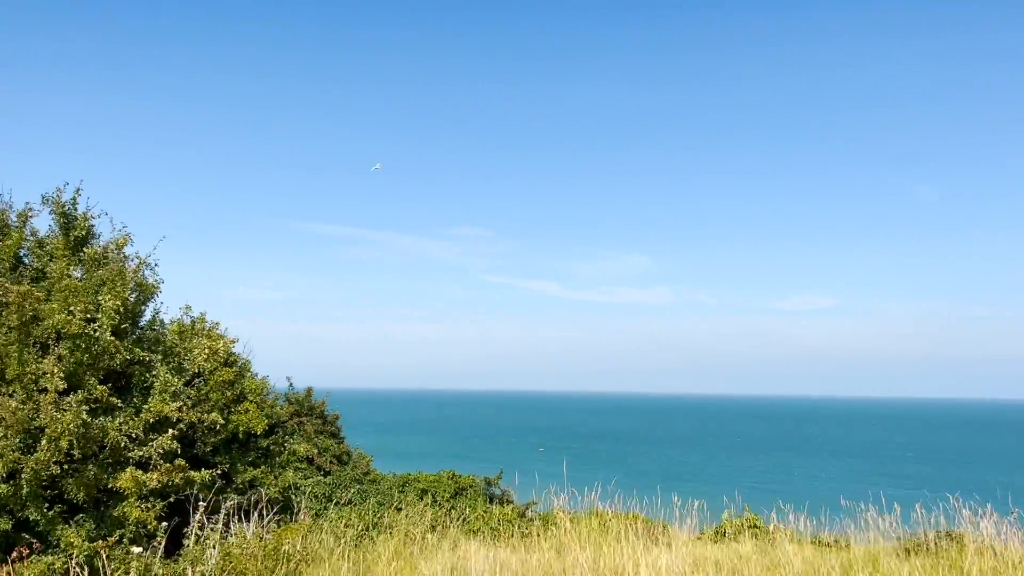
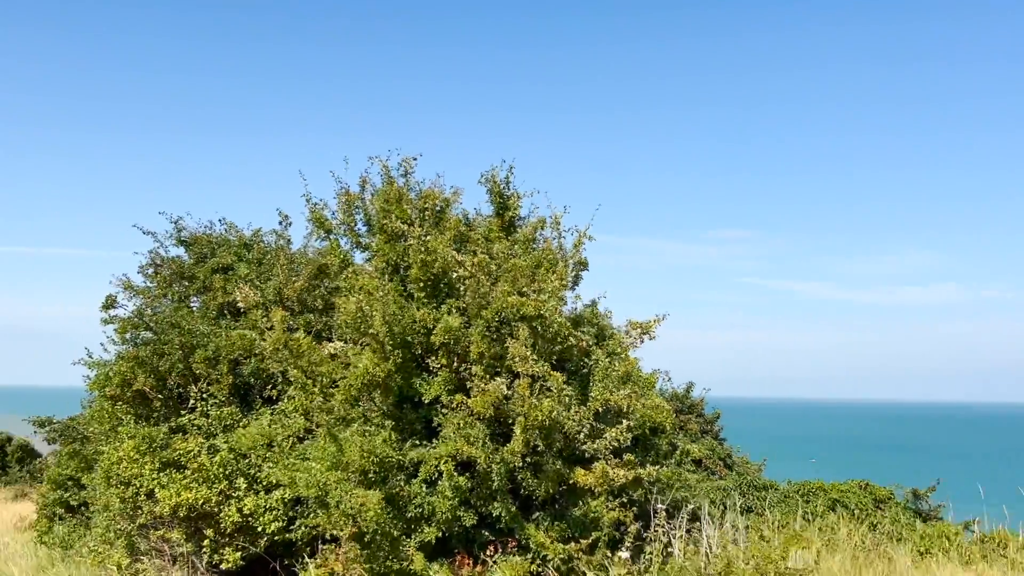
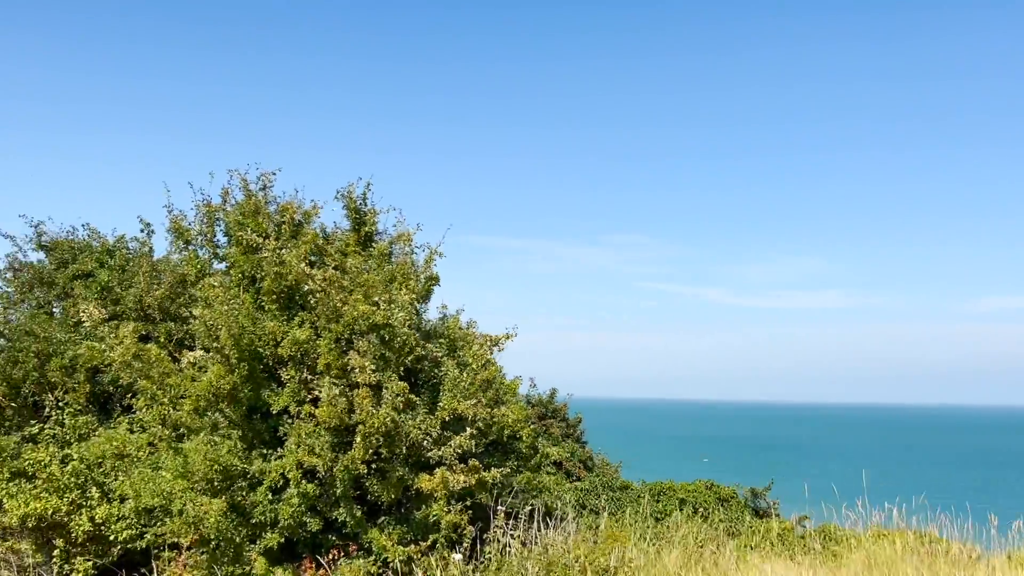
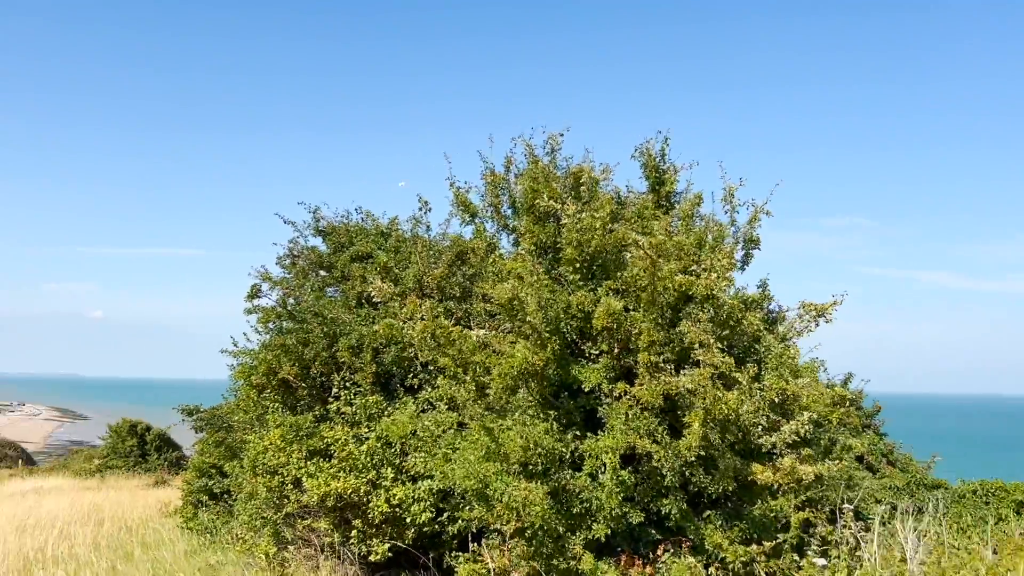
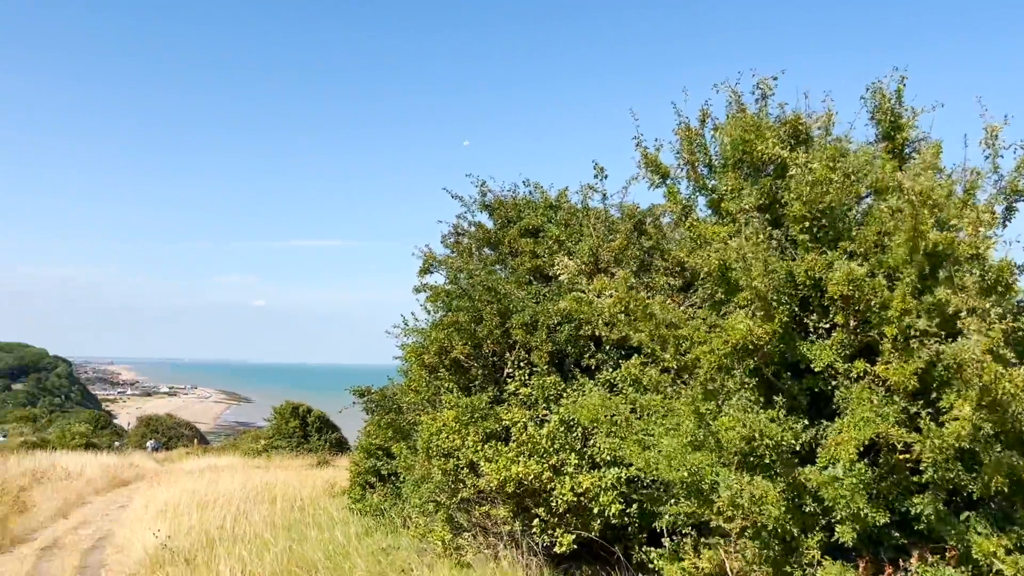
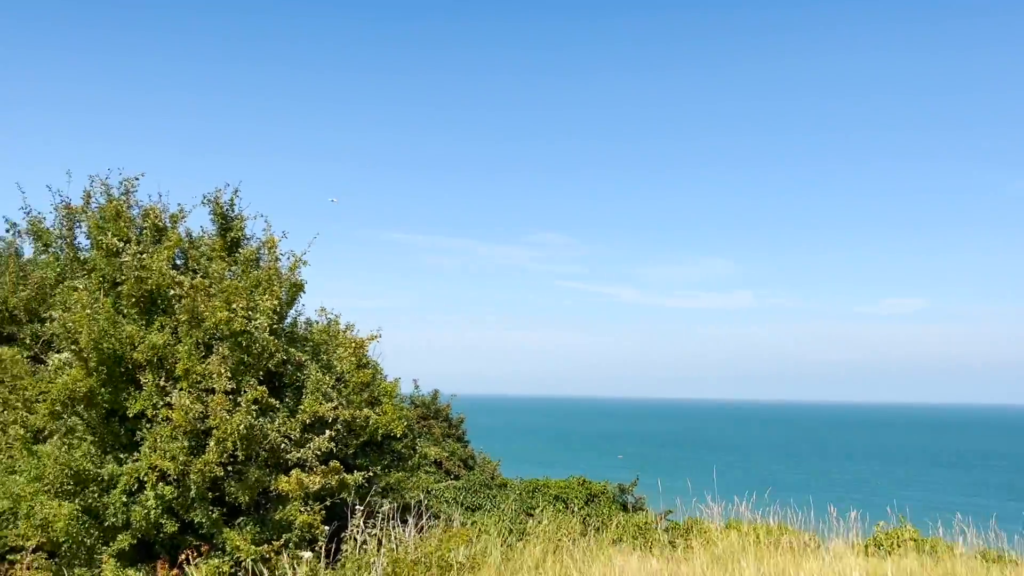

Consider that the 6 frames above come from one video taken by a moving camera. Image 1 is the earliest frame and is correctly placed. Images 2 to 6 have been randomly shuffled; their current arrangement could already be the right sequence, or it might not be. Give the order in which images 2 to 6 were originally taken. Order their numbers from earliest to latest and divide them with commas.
6, 3, 2, 4, 5
